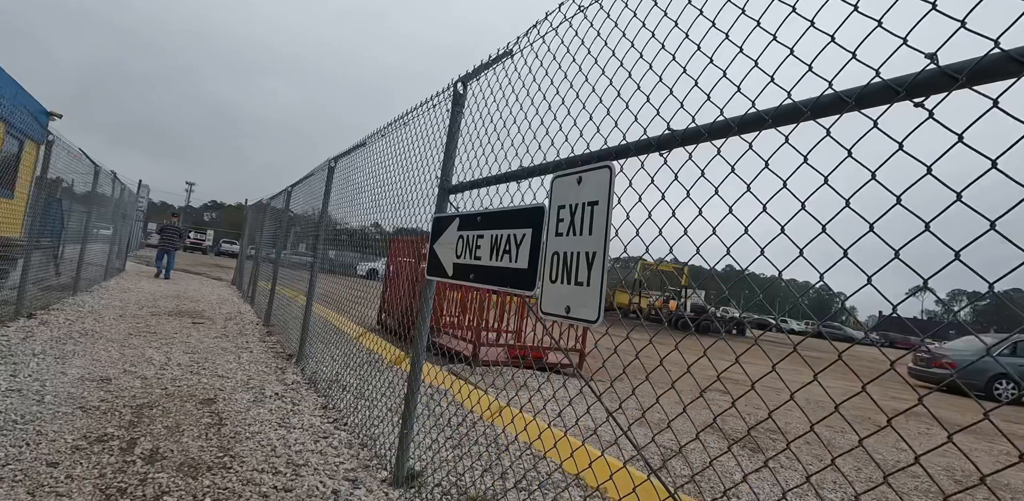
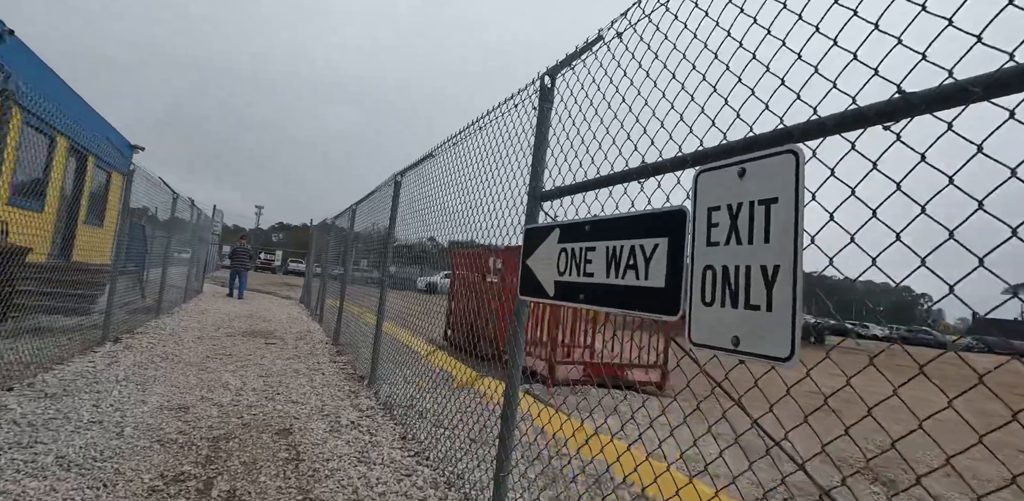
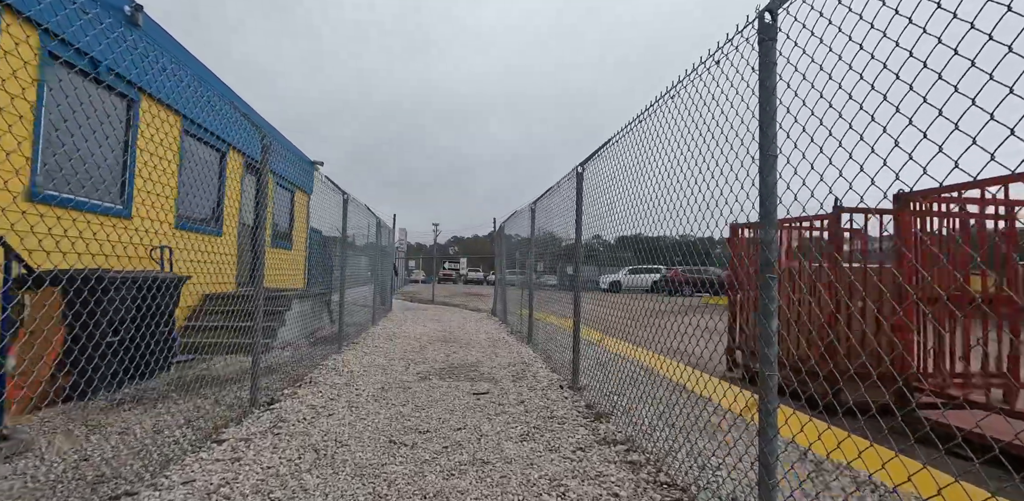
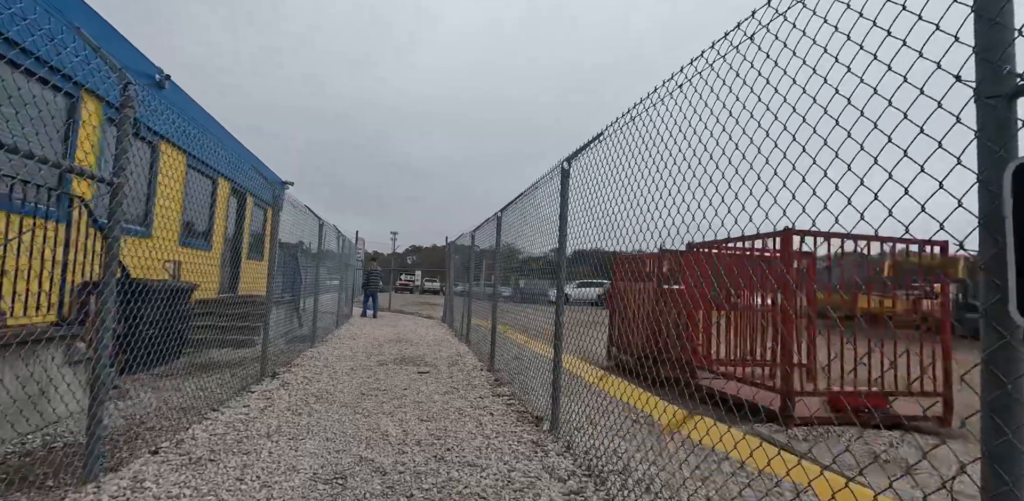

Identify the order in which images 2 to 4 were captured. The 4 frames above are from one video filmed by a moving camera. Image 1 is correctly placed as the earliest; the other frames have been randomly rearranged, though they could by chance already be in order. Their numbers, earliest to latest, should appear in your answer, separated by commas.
2, 4, 3
